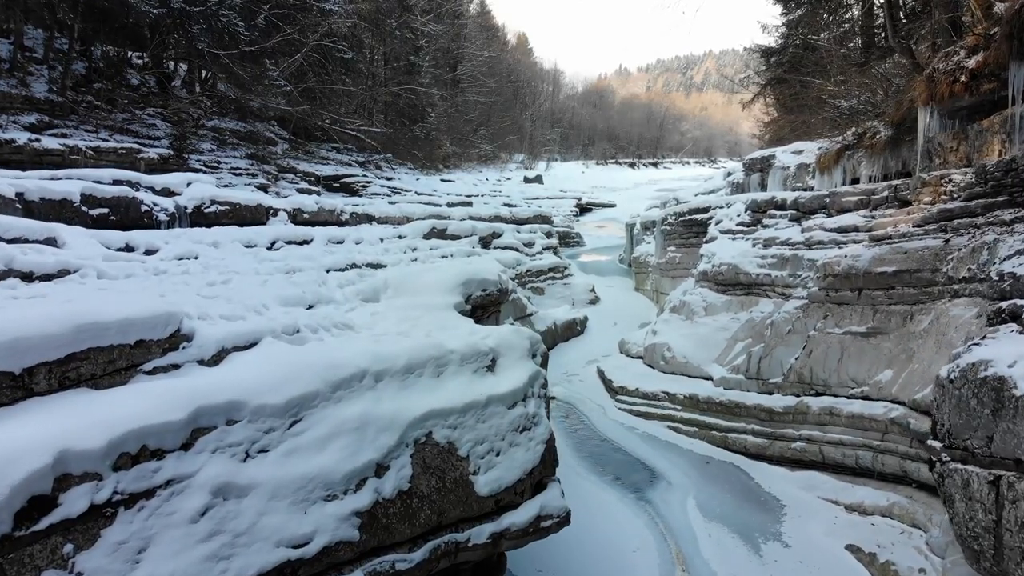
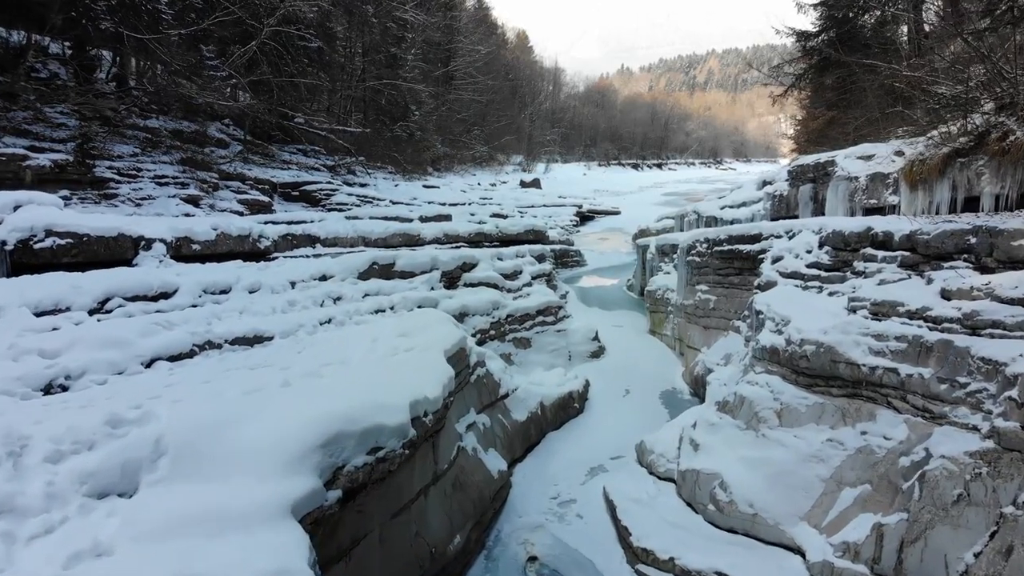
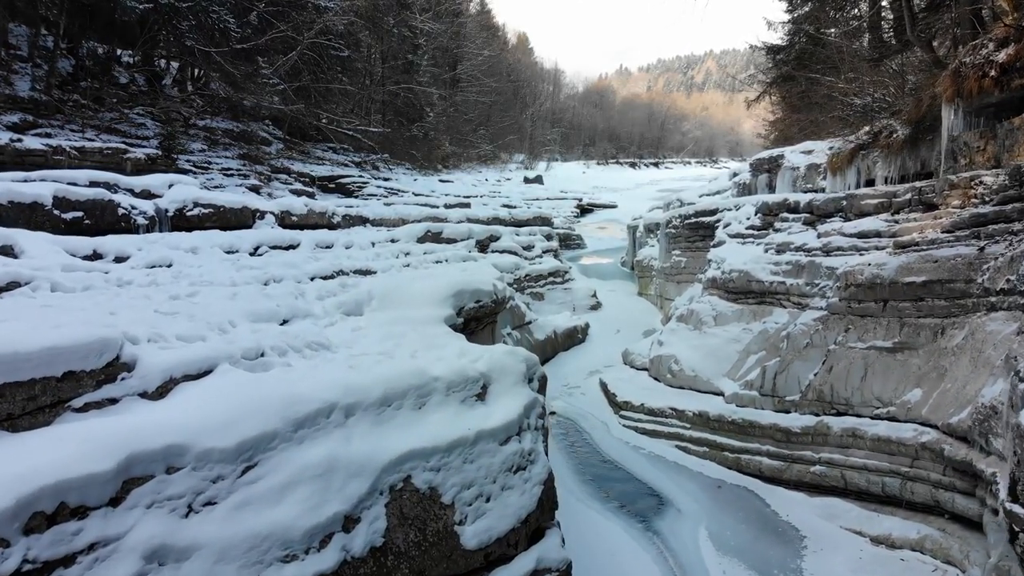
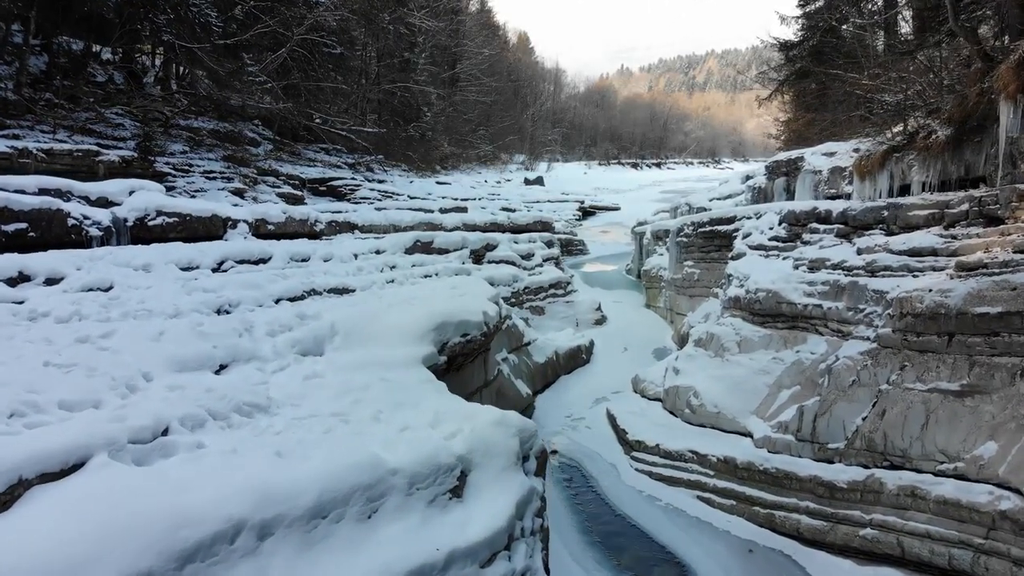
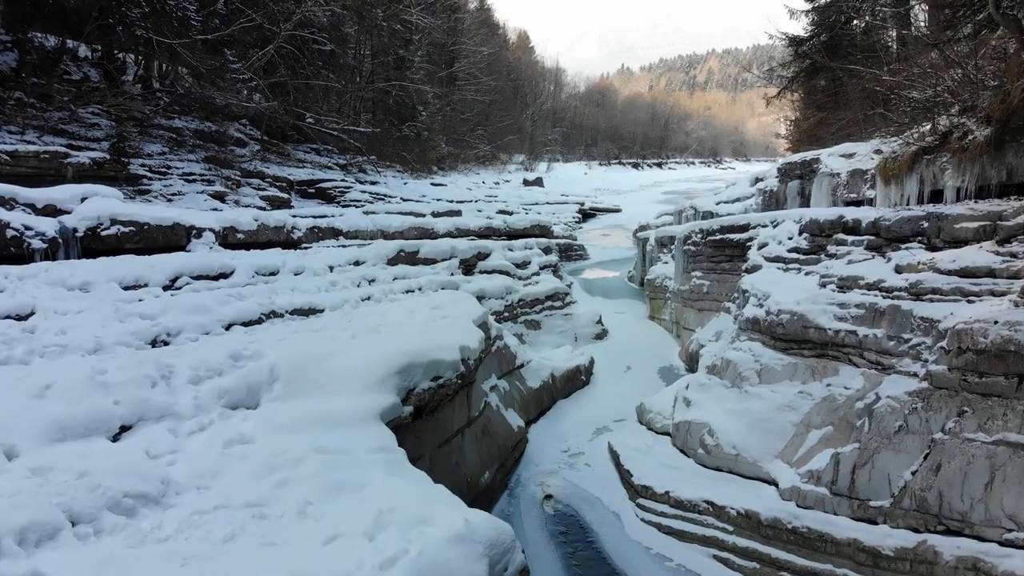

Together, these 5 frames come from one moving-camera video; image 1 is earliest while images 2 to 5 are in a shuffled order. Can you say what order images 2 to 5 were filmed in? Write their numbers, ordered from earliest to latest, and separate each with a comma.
3, 4, 5, 2
